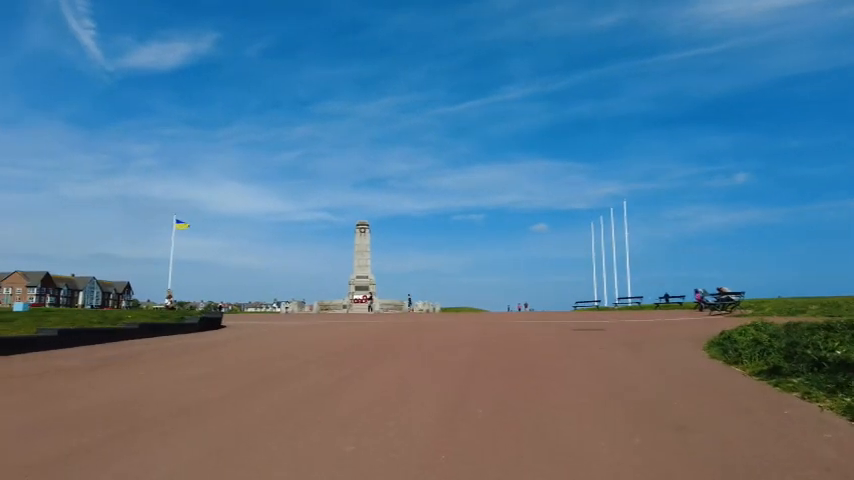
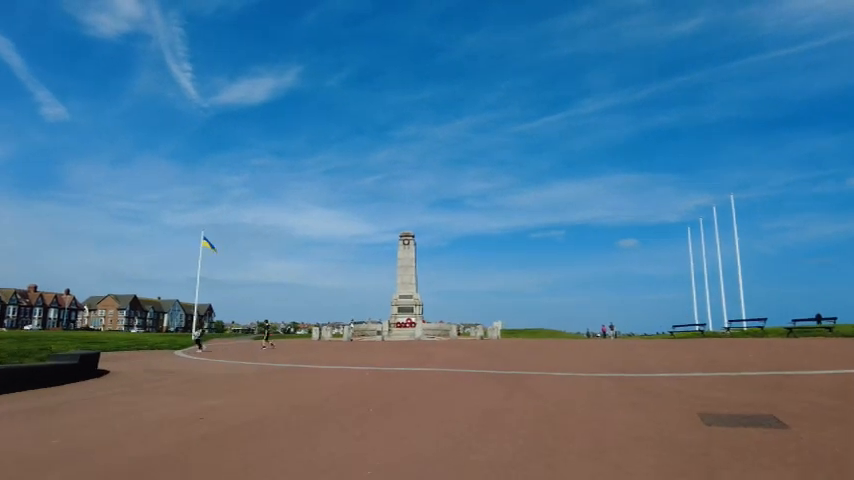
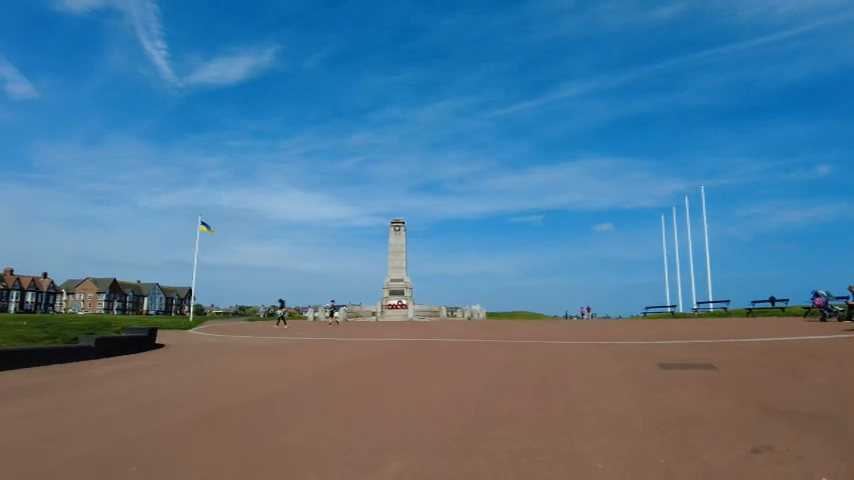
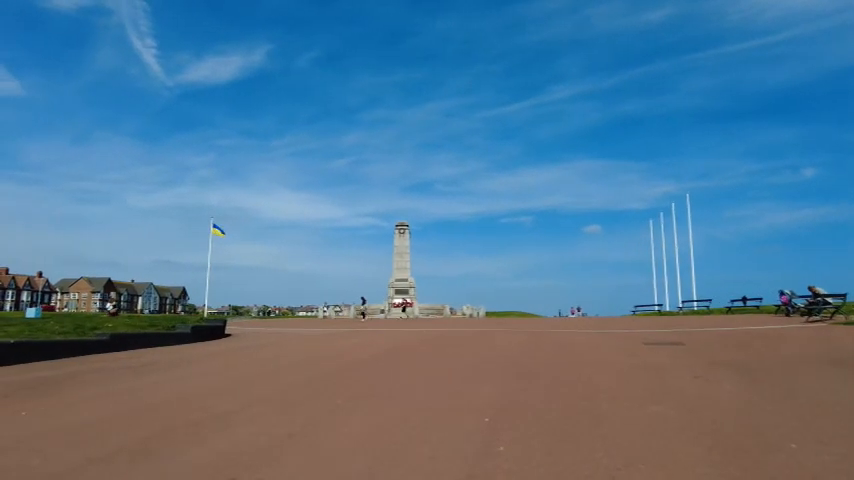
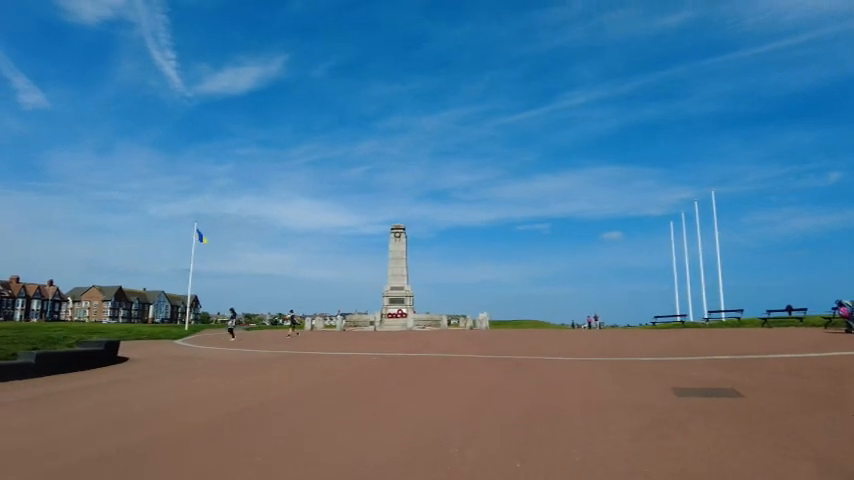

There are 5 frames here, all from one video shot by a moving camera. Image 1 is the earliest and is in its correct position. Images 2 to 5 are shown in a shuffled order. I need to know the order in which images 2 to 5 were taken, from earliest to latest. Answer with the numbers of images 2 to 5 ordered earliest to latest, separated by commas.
4, 3, 5, 2
